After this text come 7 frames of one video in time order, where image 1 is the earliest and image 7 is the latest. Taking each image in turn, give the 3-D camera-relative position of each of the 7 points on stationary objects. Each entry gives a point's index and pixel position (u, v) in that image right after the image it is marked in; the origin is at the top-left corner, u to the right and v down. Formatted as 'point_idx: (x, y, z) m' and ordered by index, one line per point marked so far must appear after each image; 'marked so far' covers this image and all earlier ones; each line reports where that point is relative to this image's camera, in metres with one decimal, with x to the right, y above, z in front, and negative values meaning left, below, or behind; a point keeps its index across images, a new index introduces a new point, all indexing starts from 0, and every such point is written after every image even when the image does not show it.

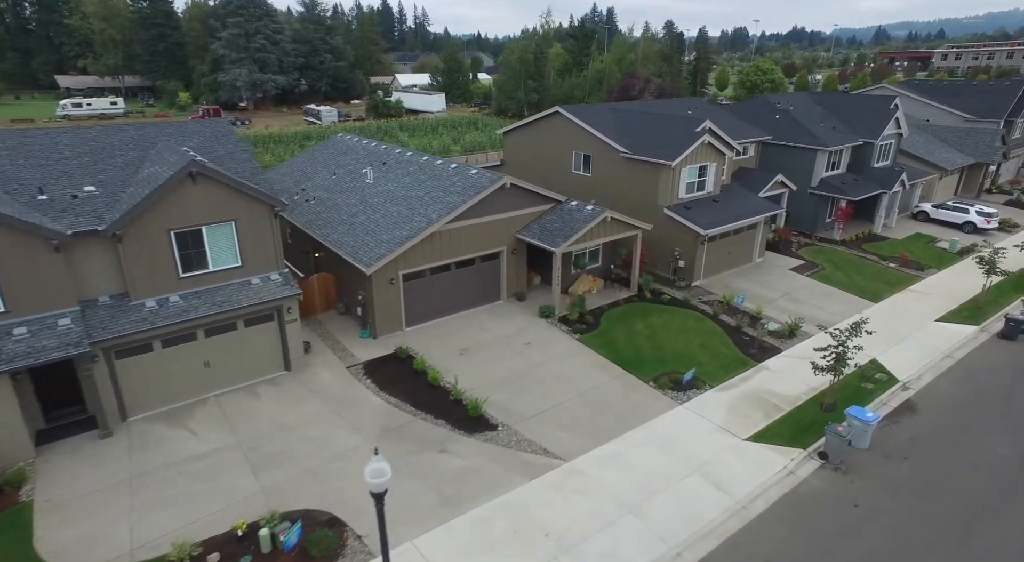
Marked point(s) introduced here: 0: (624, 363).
0: (+3.6, -2.7, +19.6) m
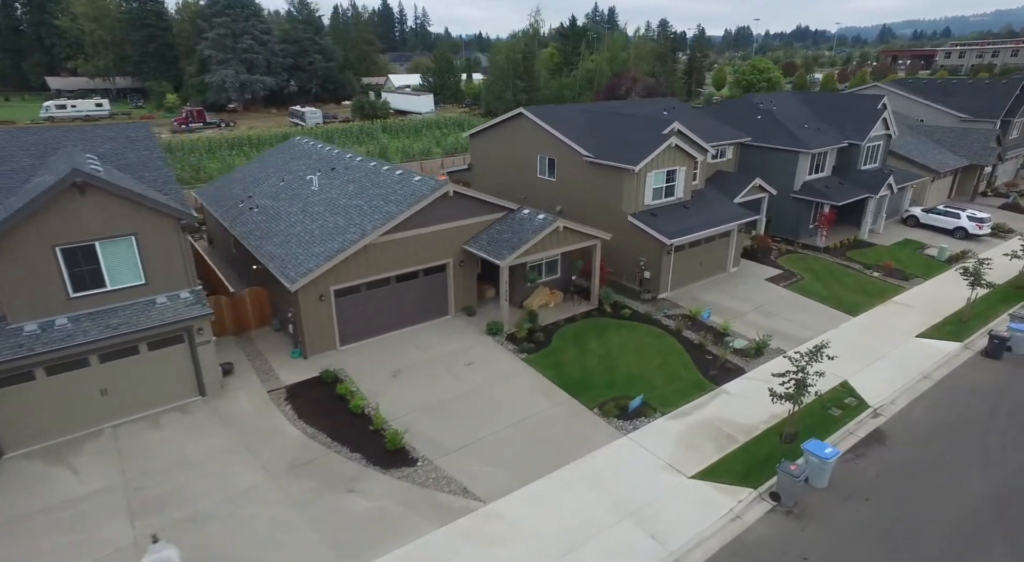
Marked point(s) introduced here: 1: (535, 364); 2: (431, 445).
0: (+1.7, -3.2, +18.1) m
1: (+0.7, -2.6, +19.3) m
2: (-2.1, -4.2, +15.4) m
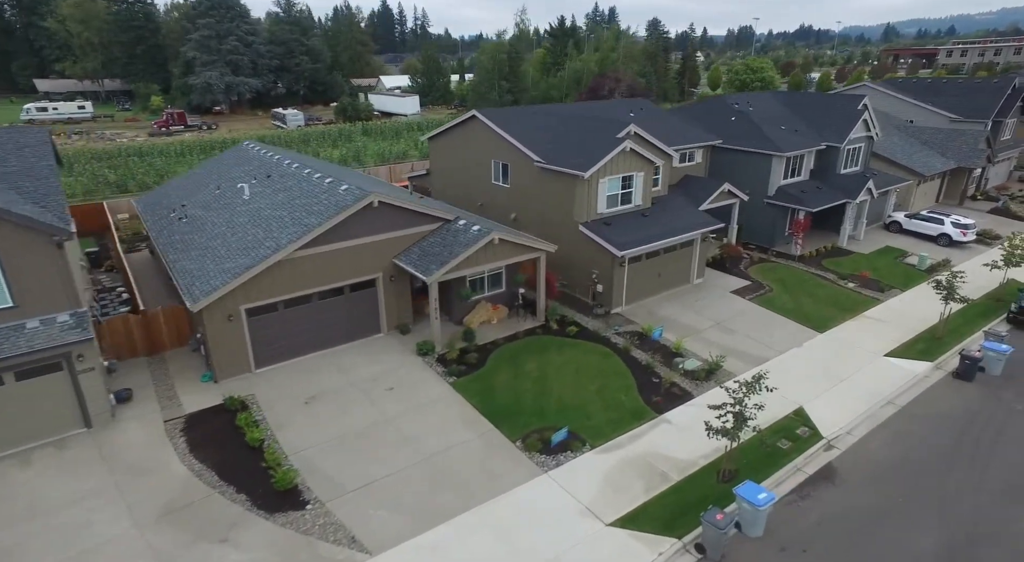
0: (-0.5, -3.7, +16.6) m
1: (-1.5, -3.1, +17.8) m
2: (-4.3, -4.7, +14.0) m
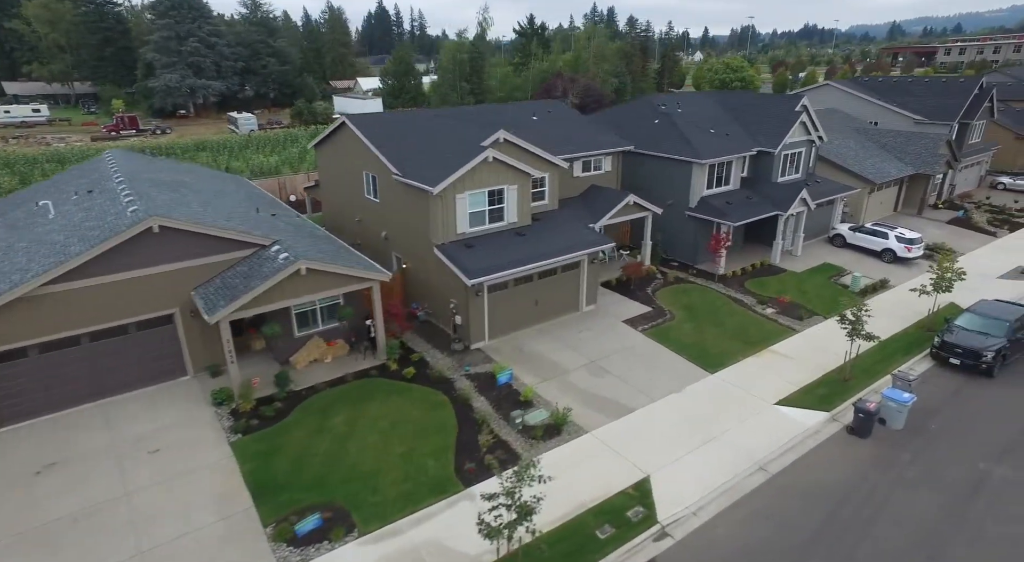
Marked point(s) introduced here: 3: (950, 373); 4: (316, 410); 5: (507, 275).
0: (-5.7, -4.7, +13.6) m
1: (-6.6, -4.2, +14.8) m
2: (-9.5, -5.7, +11.0) m
3: (+14.0, -2.9, +19.3) m
4: (-5.3, -3.5, +16.4) m
5: (-0.1, +0.2, +19.9) m
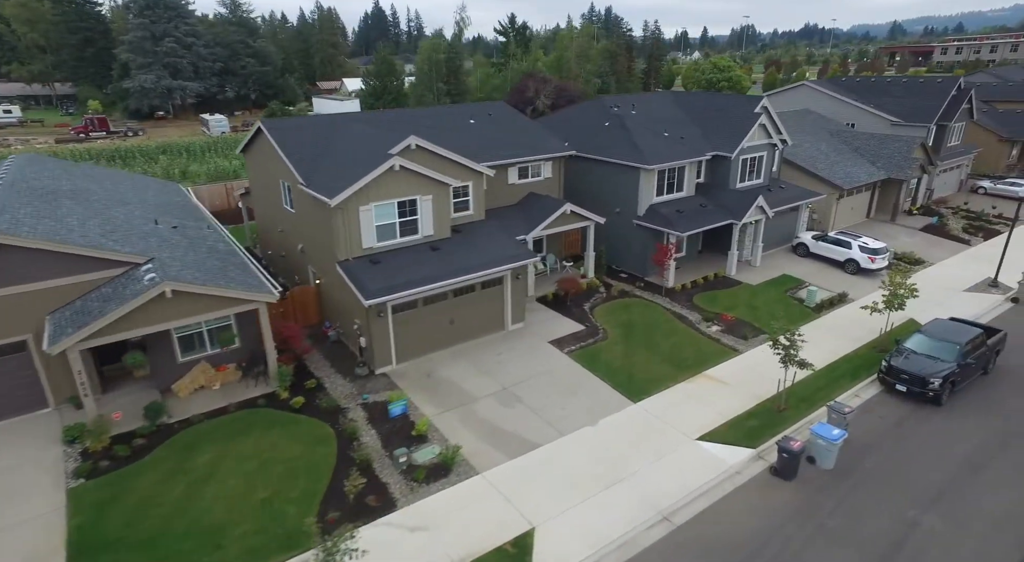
0: (-8.5, -5.3, +11.9) m
1: (-9.4, -4.7, +13.2) m
2: (-12.3, -6.3, +9.4) m
3: (+11.2, -3.5, +17.6) m
4: (-8.1, -4.1, +14.8) m
5: (-2.9, -0.4, +18.3) m
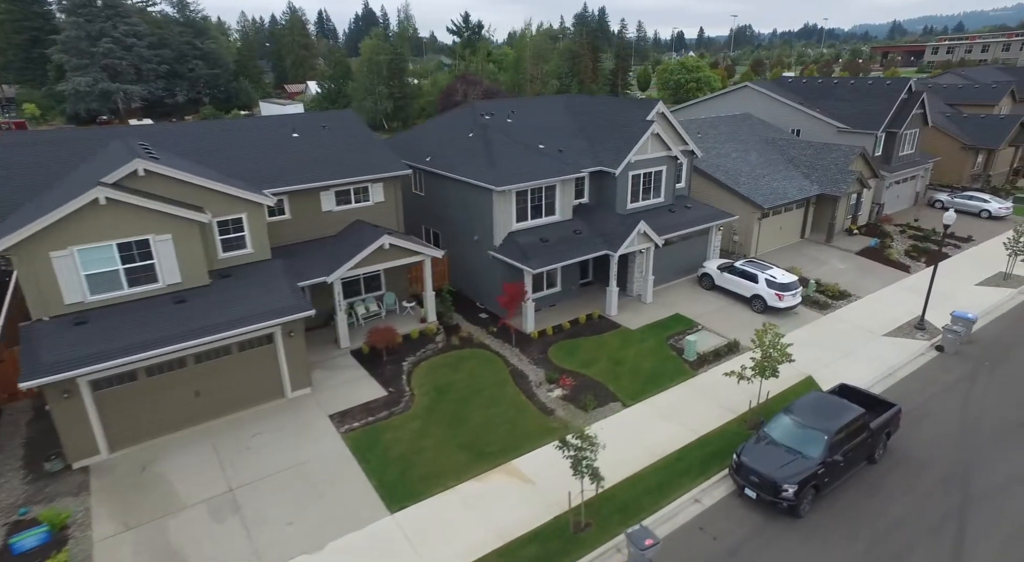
0: (-14.5, -6.8, +7.7) m
1: (-15.5, -6.3, +8.9) m
2: (-18.3, -7.9, +5.1) m
3: (+5.1, -5.0, +13.3) m
4: (-14.2, -5.6, +10.6) m
5: (-9.0, -1.9, +14.0) m
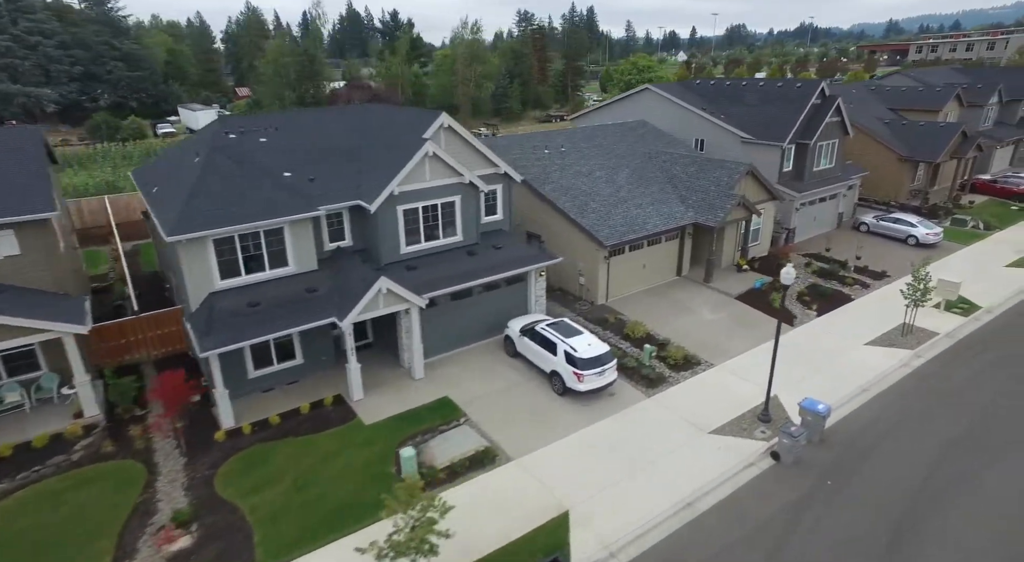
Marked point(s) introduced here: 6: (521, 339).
0: (-22.5, -8.9, +2.1) m
1: (-23.5, -8.4, +3.3) m
2: (-26.3, -10.0, -0.4) m
3: (-2.9, -7.1, +7.8) m
4: (-22.2, -7.7, +5.0) m
5: (-17.0, -4.0, +8.4) m
6: (+0.5, -1.8, +19.2) m
